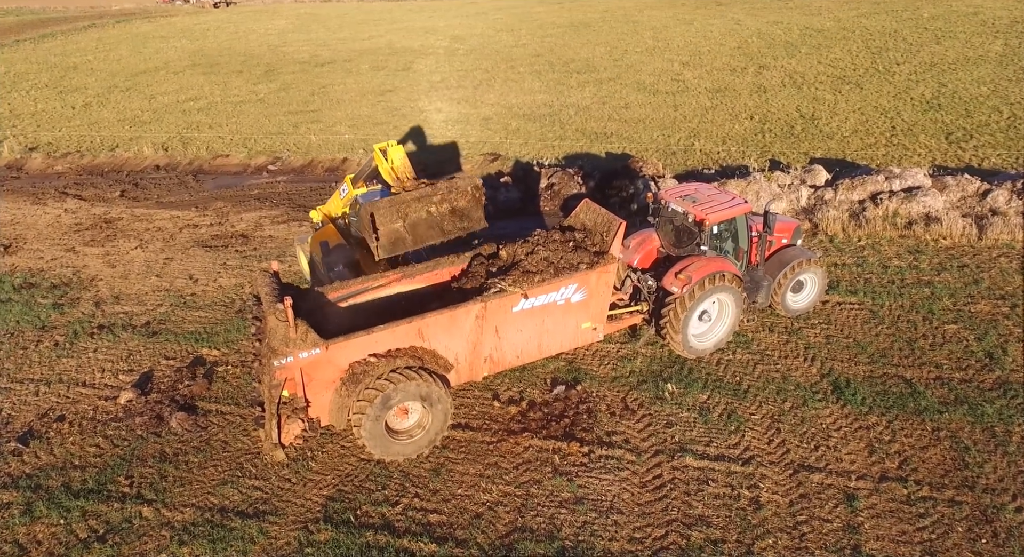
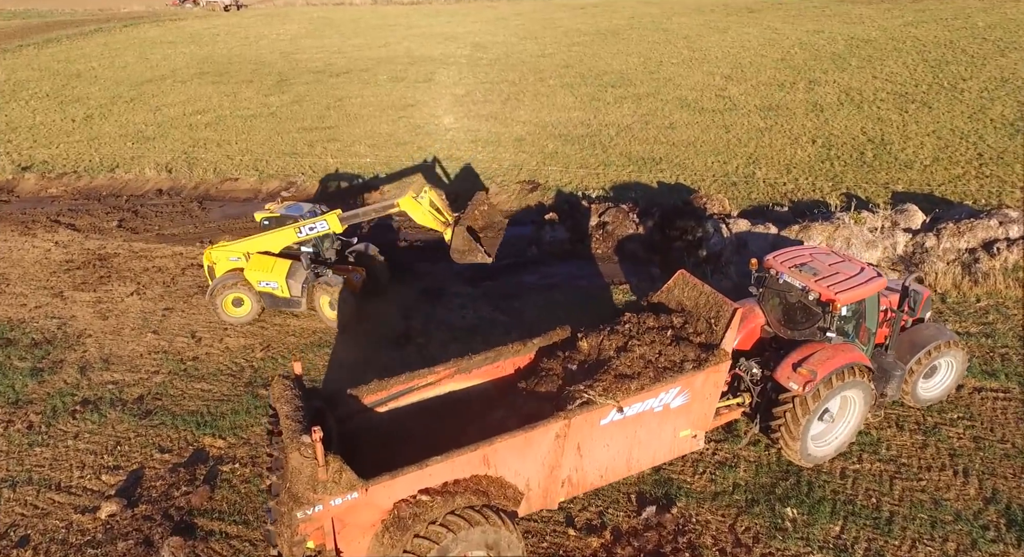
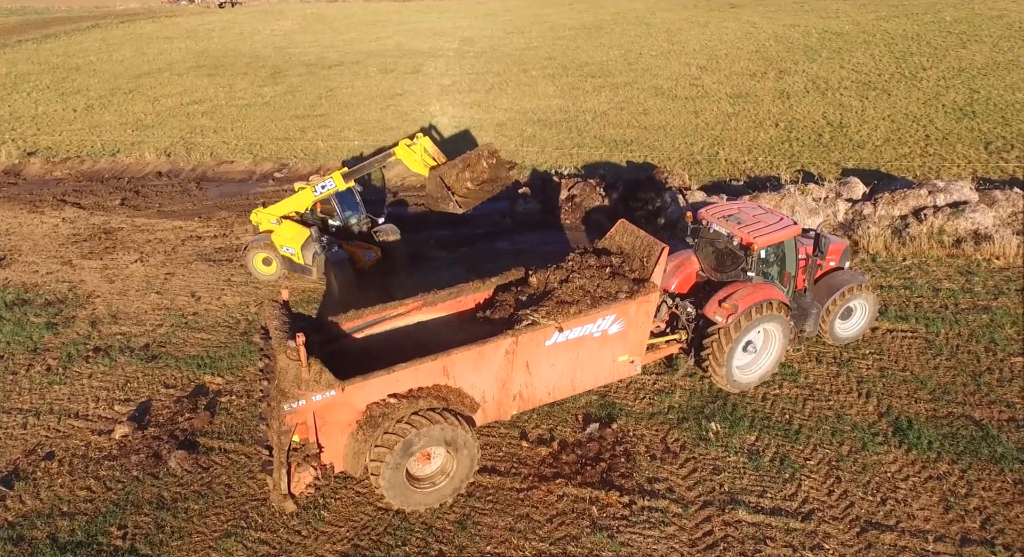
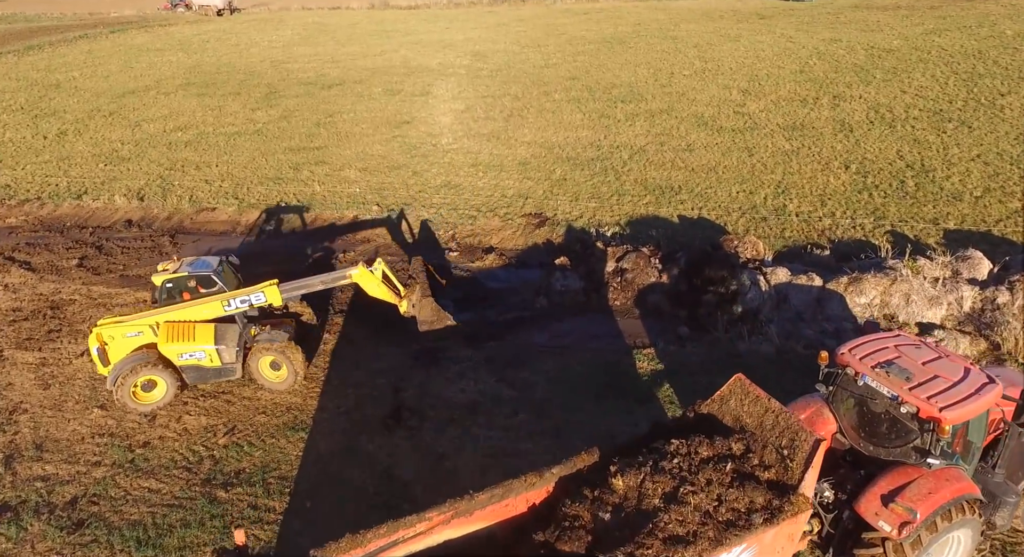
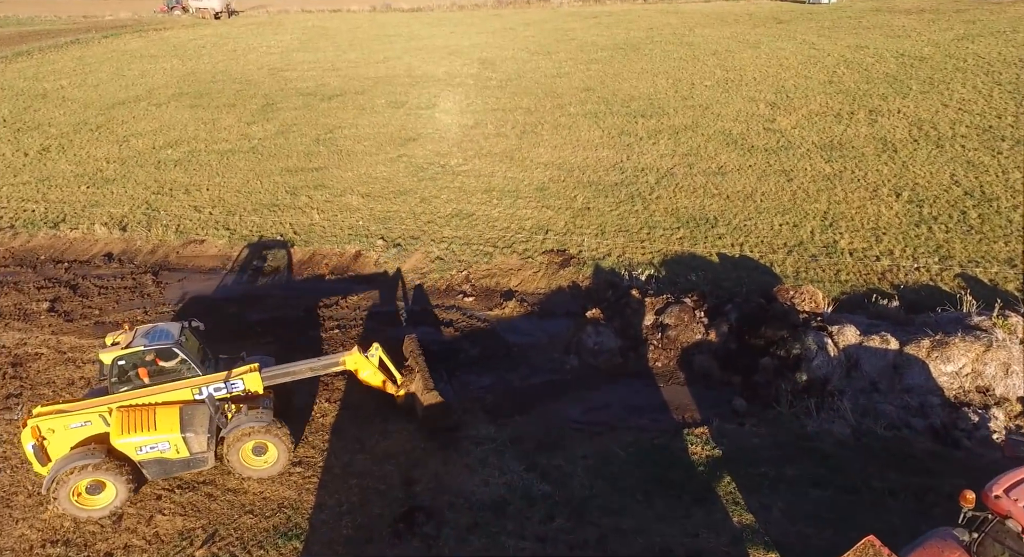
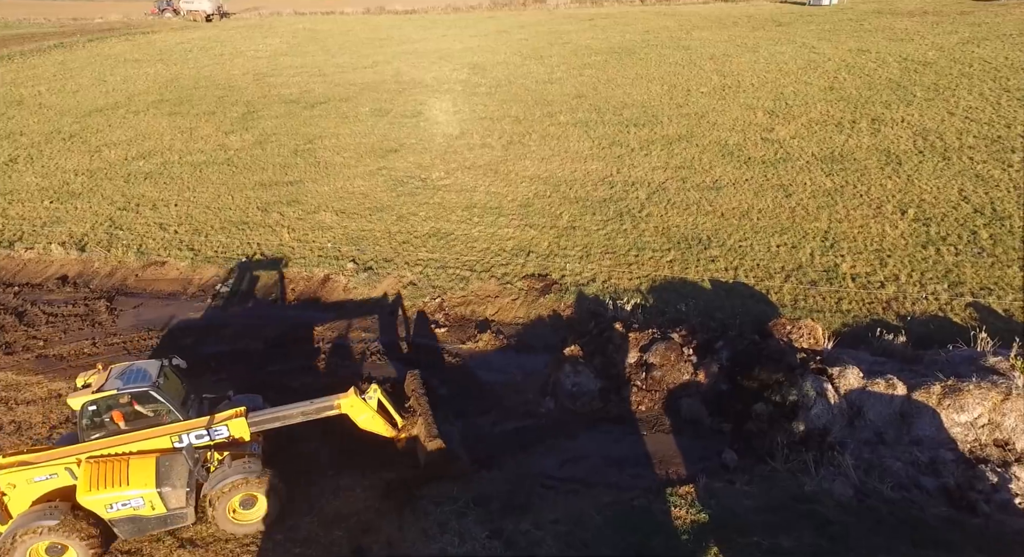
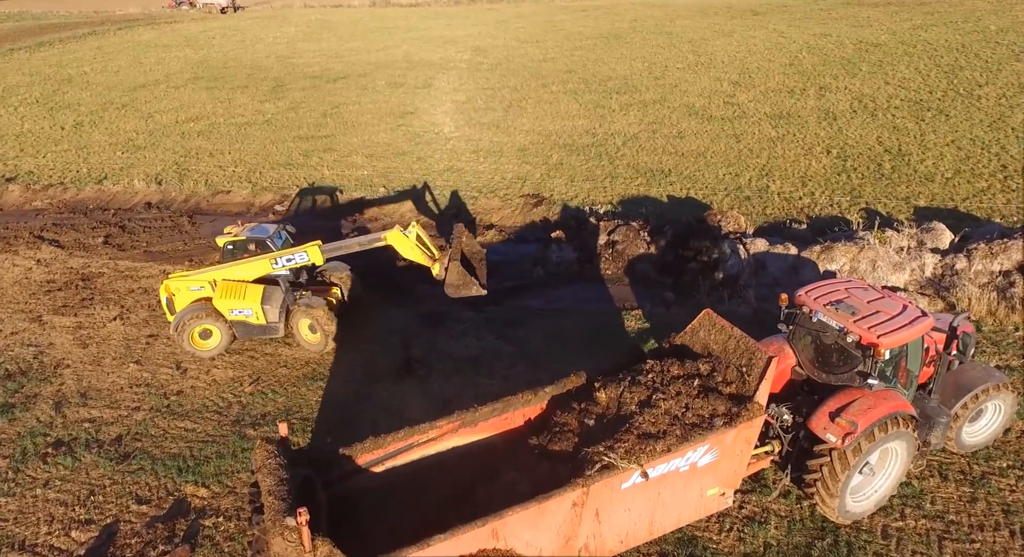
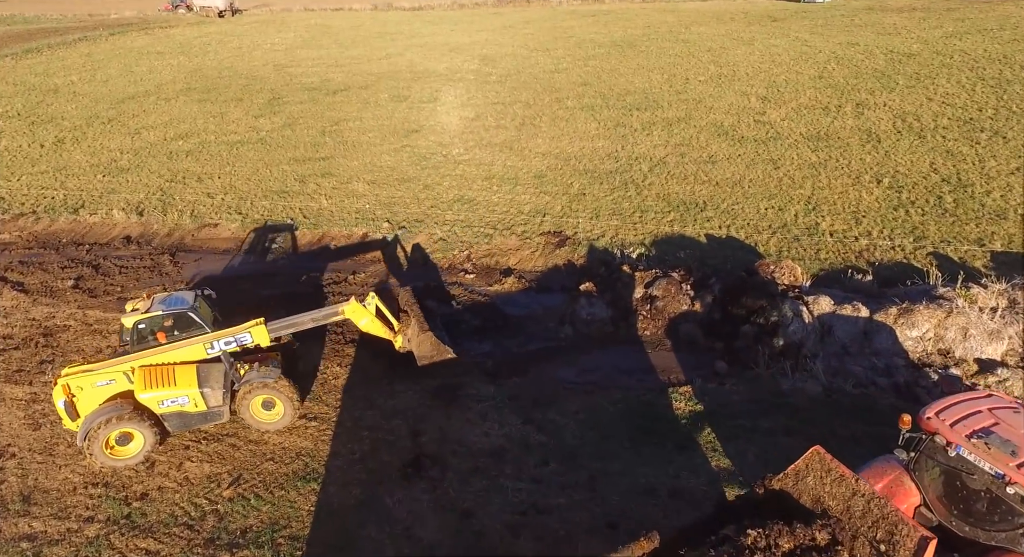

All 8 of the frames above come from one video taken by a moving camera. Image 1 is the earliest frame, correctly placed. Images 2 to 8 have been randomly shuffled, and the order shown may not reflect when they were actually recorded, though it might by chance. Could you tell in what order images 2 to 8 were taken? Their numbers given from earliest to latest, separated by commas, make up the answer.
3, 2, 7, 4, 8, 5, 6
